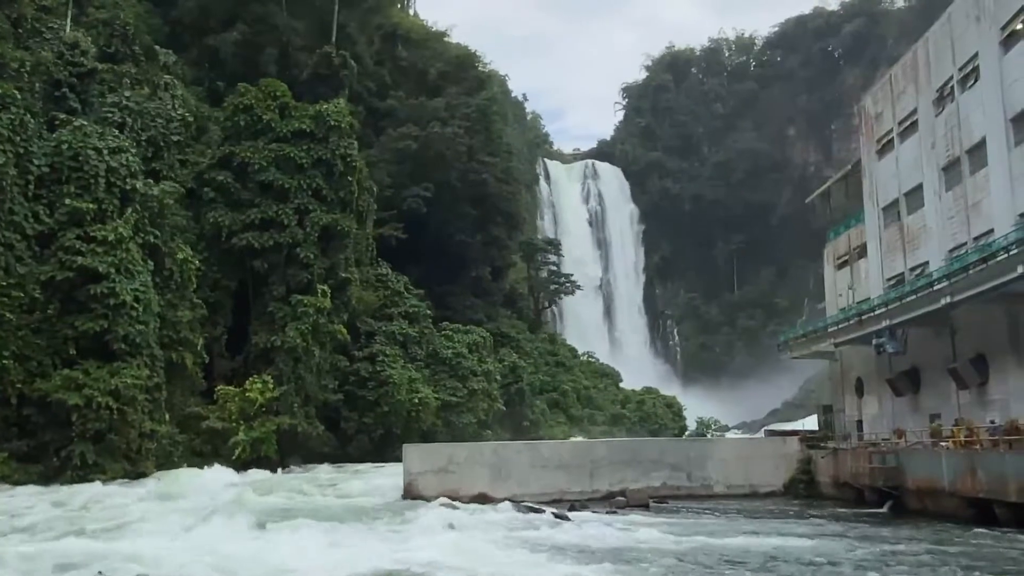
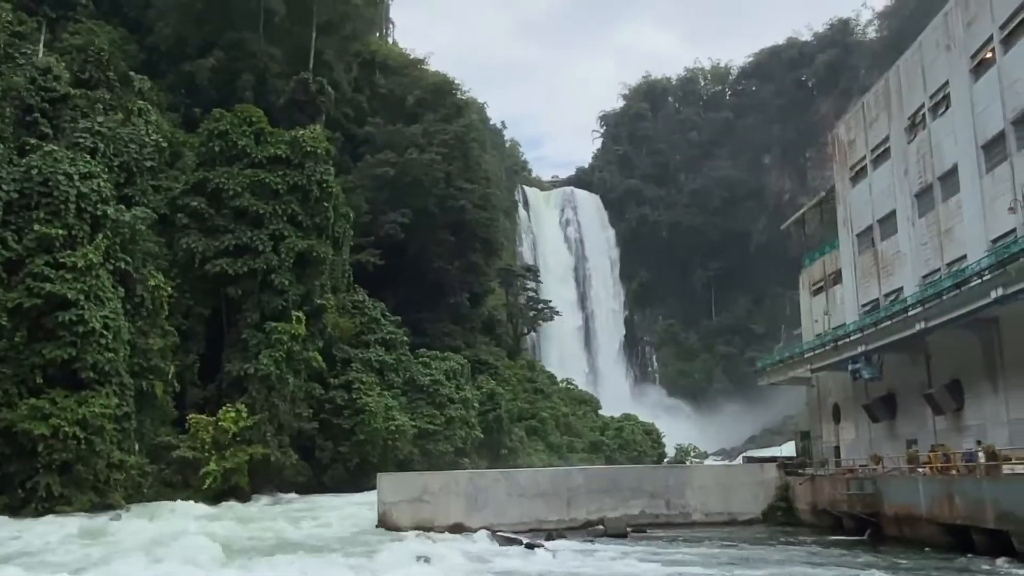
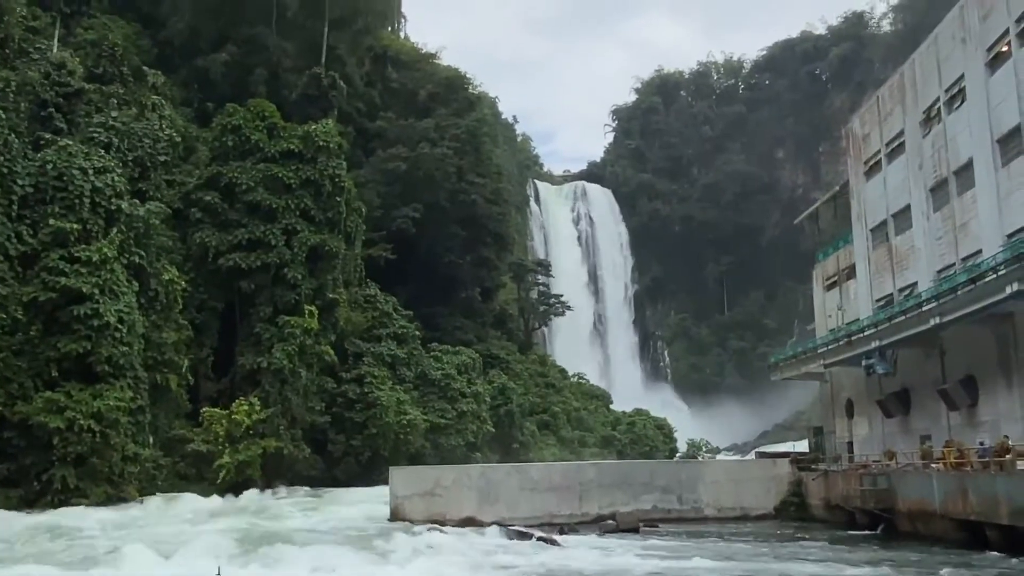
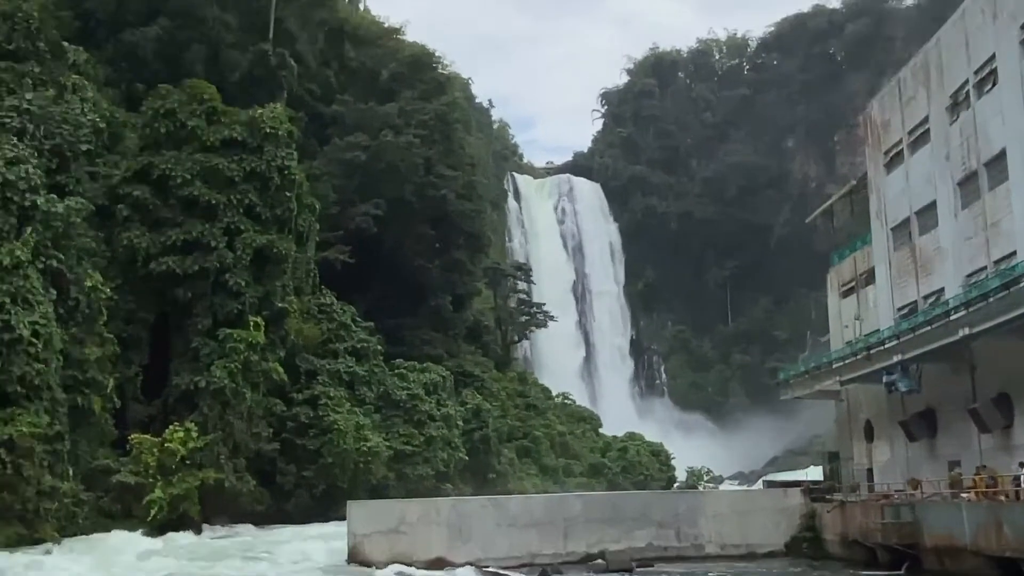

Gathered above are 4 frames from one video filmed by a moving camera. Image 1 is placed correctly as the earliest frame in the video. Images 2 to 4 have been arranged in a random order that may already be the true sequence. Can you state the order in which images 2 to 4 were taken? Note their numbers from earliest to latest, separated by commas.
3, 2, 4
